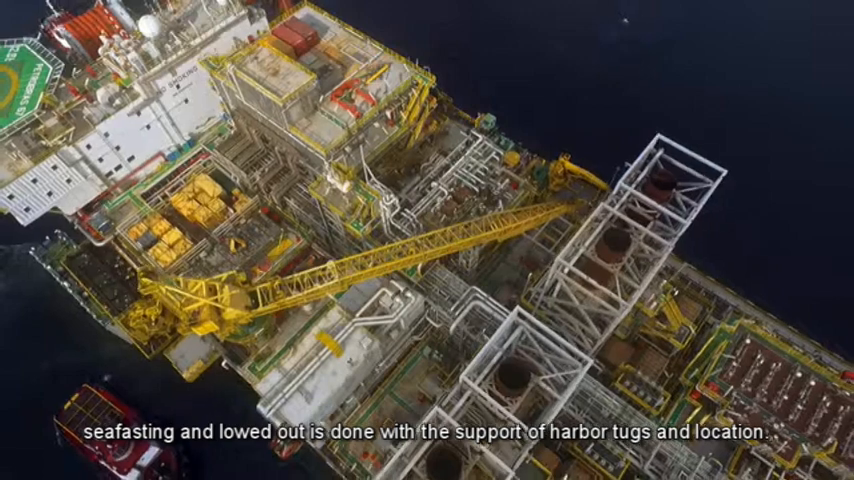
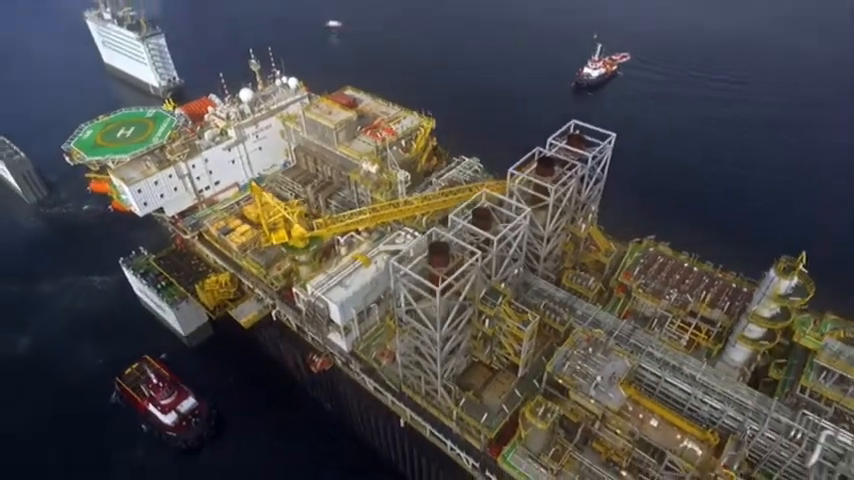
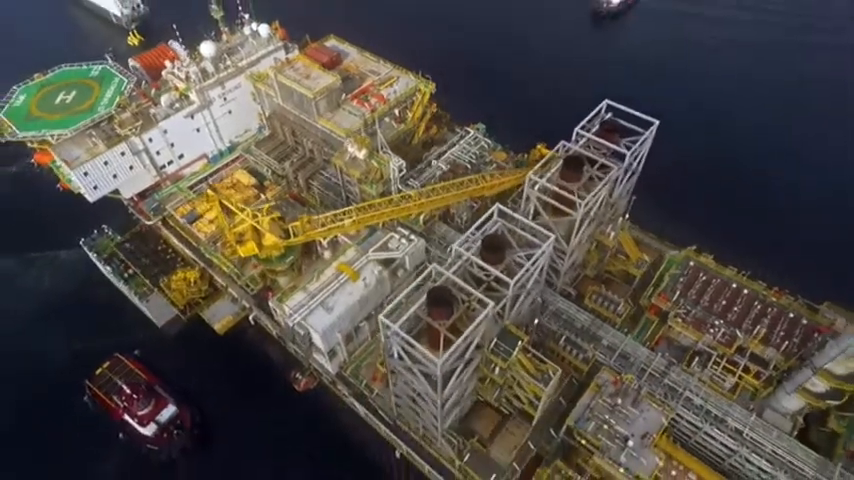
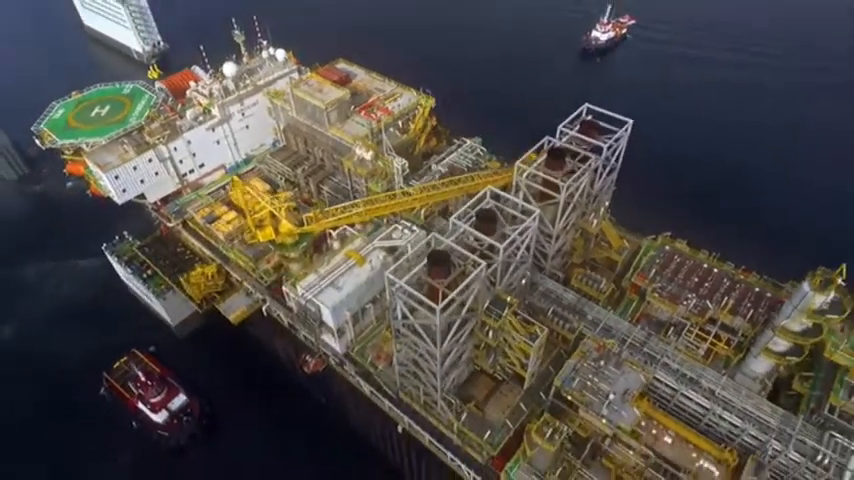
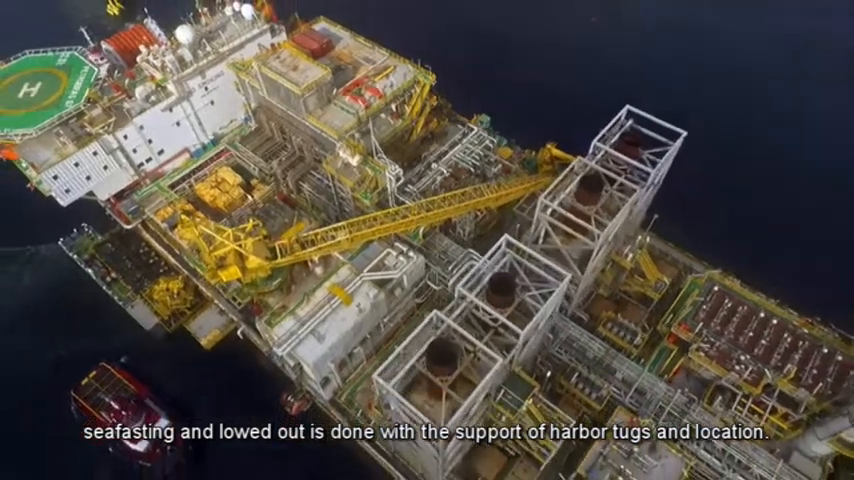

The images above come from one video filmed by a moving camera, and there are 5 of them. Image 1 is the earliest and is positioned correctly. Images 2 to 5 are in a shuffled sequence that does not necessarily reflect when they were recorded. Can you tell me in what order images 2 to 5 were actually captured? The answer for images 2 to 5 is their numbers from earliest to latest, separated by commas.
5, 3, 4, 2
